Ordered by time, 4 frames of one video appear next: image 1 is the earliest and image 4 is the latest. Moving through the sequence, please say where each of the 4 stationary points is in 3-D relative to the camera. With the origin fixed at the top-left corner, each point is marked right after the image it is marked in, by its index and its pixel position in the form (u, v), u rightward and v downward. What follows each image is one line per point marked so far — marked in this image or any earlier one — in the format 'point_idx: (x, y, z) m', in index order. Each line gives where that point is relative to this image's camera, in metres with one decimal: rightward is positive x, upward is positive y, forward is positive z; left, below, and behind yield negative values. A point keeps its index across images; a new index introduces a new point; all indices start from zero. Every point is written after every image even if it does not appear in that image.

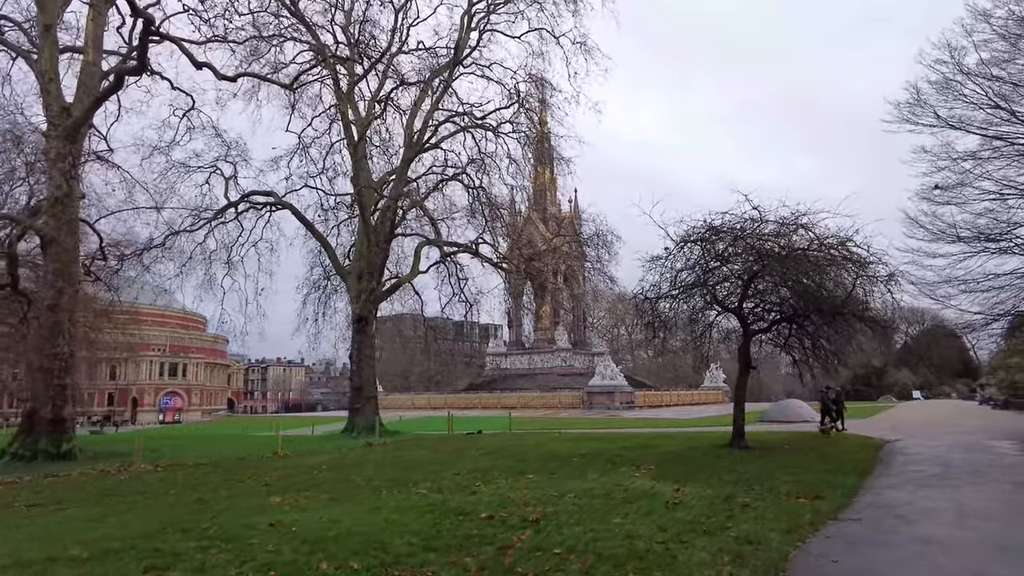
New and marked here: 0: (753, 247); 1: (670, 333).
0: (+5.8, +1.0, +15.6) m
1: (+4.4, -1.2, +17.9) m
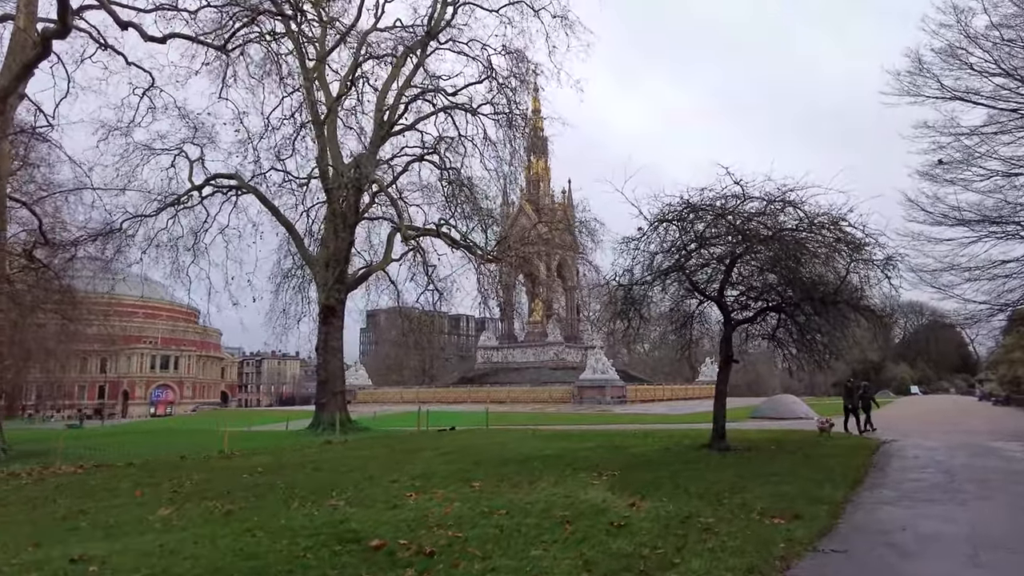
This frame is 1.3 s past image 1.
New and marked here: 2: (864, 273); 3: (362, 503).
0: (+4.8, +1.3, +14.0) m
1: (+3.4, -0.9, +16.4) m
2: (+7.9, +0.3, +14.4) m
3: (-2.1, -3.1, +9.2) m
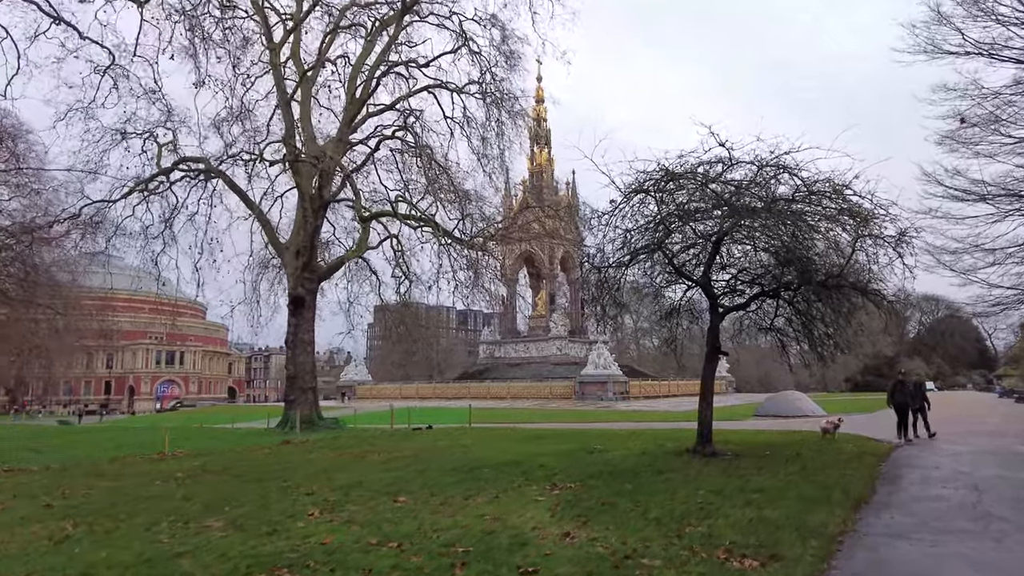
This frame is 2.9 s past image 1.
0: (+3.9, +1.7, +12.1) m
1: (+2.6, -0.5, +14.5) m
2: (+7.0, +0.7, +12.4) m
3: (-3.1, -2.7, +7.4) m
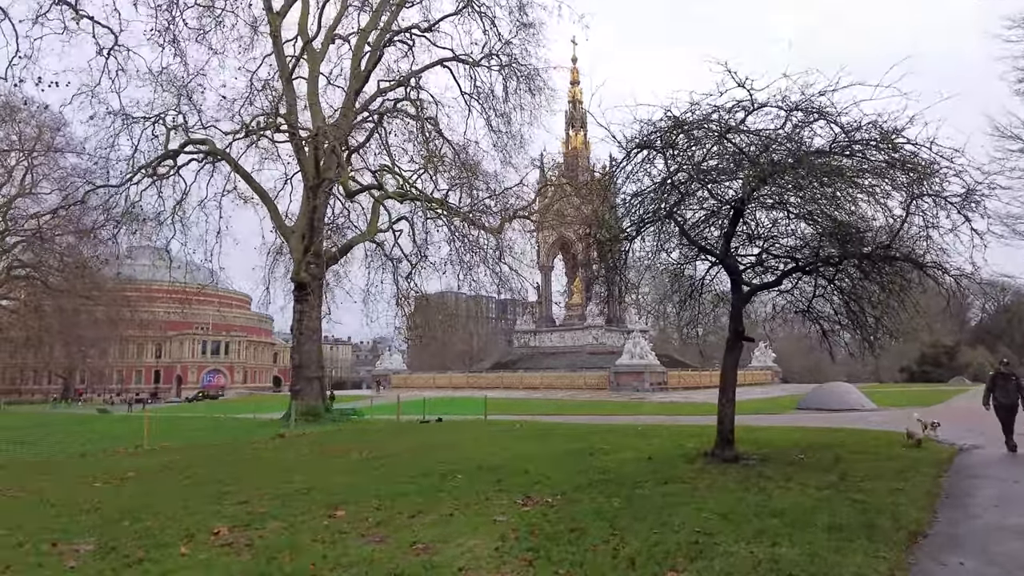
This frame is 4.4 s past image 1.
0: (+3.6, +2.1, +10.1) m
1: (+2.4, 0.0, +12.6) m
2: (+6.7, +1.2, +10.2) m
3: (-3.7, -2.4, +6.0) m
